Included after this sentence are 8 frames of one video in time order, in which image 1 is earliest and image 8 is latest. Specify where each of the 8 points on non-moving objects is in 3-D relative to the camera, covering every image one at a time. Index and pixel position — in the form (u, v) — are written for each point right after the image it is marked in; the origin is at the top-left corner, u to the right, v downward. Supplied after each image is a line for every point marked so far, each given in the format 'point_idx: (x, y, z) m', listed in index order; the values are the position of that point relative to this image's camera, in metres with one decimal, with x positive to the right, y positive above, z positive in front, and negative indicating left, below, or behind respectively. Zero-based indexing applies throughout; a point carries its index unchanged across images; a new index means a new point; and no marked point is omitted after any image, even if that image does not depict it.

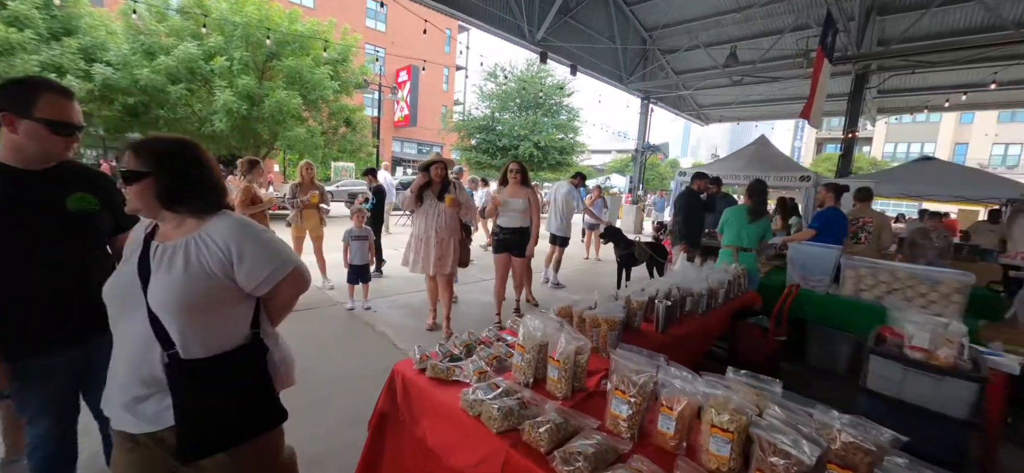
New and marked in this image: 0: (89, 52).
0: (-11.2, +4.9, +10.8) m
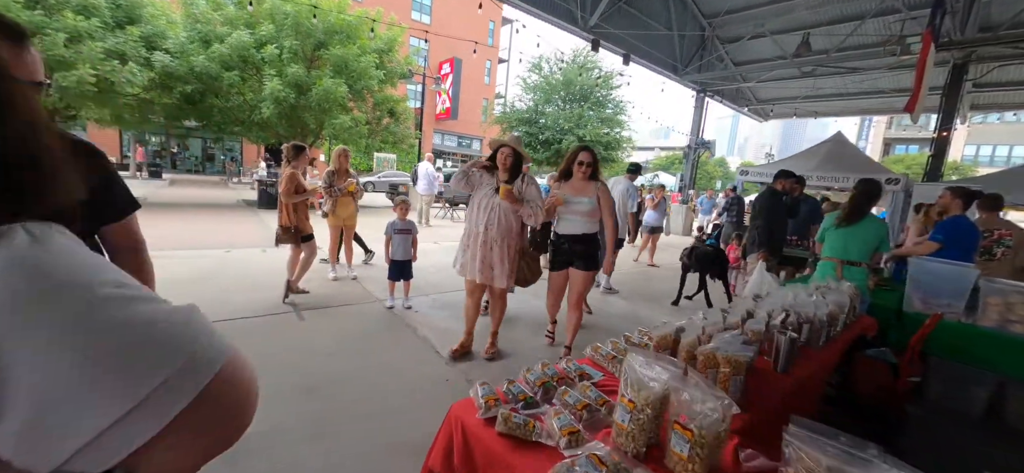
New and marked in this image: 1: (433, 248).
0: (-9.8, +5.3, +11.1) m
1: (-1.5, -0.2, +8.1) m
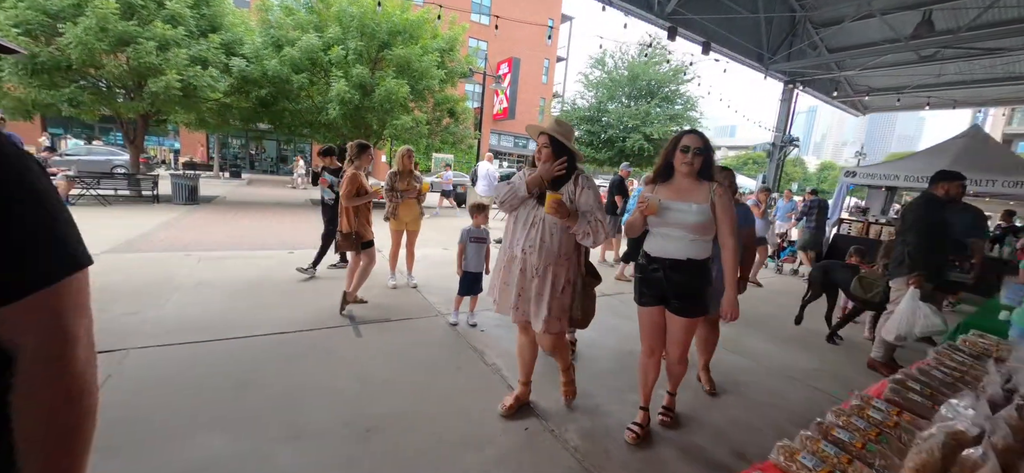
0: (-8.0, +5.4, +11.6) m
1: (-0.3, -0.3, +7.6) m
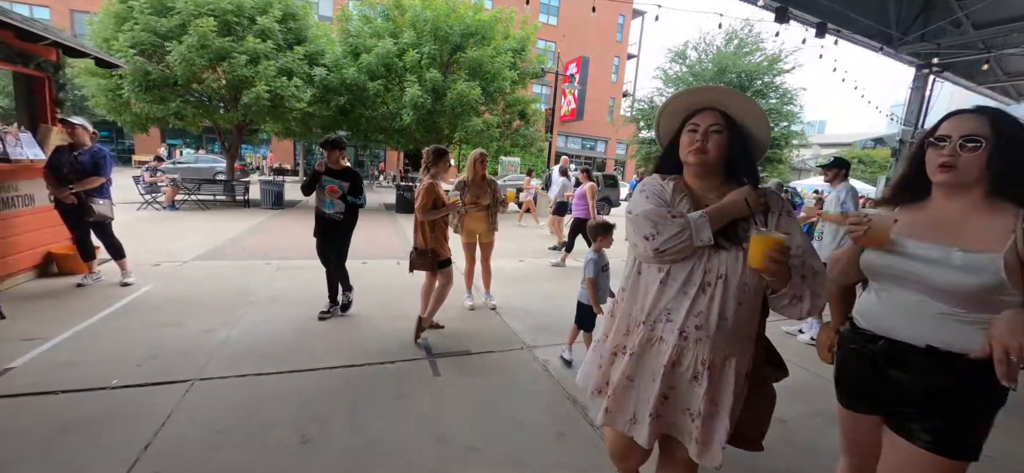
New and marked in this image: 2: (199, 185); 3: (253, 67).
0: (-5.9, +5.3, +12.0) m
1: (+1.1, -0.5, +6.9) m
2: (-8.7, +1.4, +11.4) m
3: (-6.6, +4.3, +10.4) m
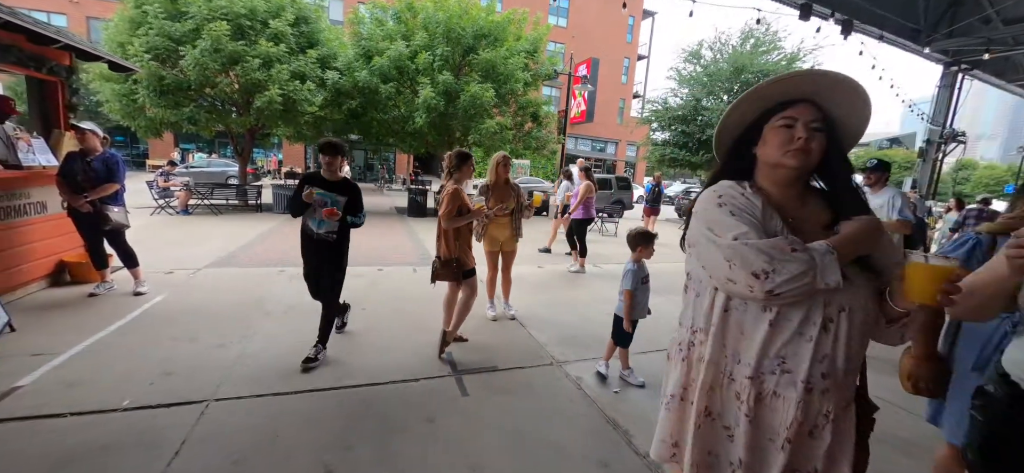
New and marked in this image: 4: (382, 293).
0: (-5.5, +5.2, +12.0) m
1: (+1.4, -0.6, +6.7) m
2: (-8.3, +1.3, +11.3) m
3: (-6.2, +4.2, +10.4) m
4: (-1.6, -0.7, +4.9) m
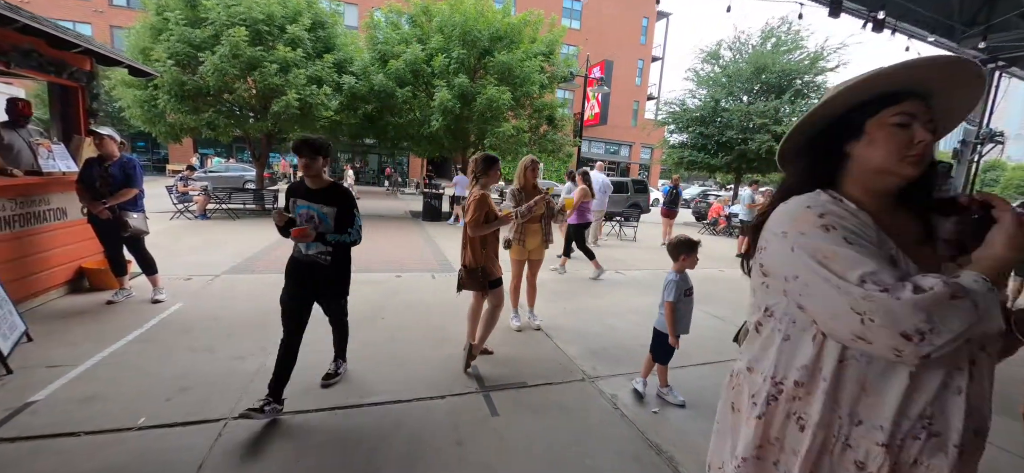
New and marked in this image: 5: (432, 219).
0: (-5.0, +5.0, +12.0) m
1: (+1.7, -0.7, +6.5) m
2: (-7.9, +1.2, +11.4) m
3: (-5.8, +4.1, +10.4) m
4: (-1.3, -0.7, +4.7) m
5: (-2.5, +0.6, +12.5) m
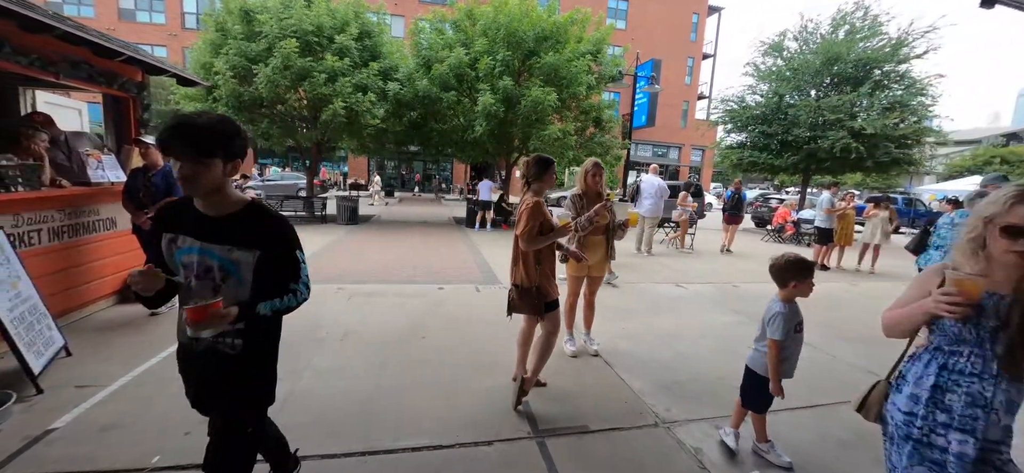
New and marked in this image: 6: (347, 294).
0: (-3.7, +4.8, +12.0) m
1: (+2.4, -0.9, +5.8) m
2: (-6.6, +1.0, +11.7) m
3: (-4.6, +3.9, +10.5) m
4: (-0.7, -0.9, +4.4) m
5: (-1.1, +0.3, +12.3) m
6: (-2.0, -0.7, +4.9) m
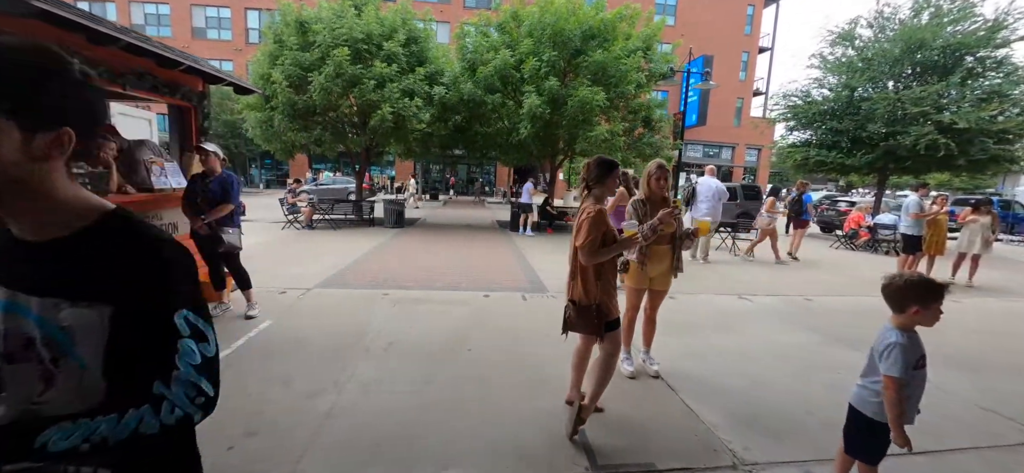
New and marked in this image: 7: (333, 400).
0: (-2.3, +4.7, +12.1) m
1: (+3.1, -1.0, +5.2) m
2: (-5.3, +0.9, +12.0) m
3: (-3.5, +3.8, +10.7) m
4: (-0.2, -0.9, +4.2) m
5: (+0.2, +0.2, +12.1) m
6: (-1.4, -0.8, +4.9) m
7: (-1.2, -1.1, +2.8) m
